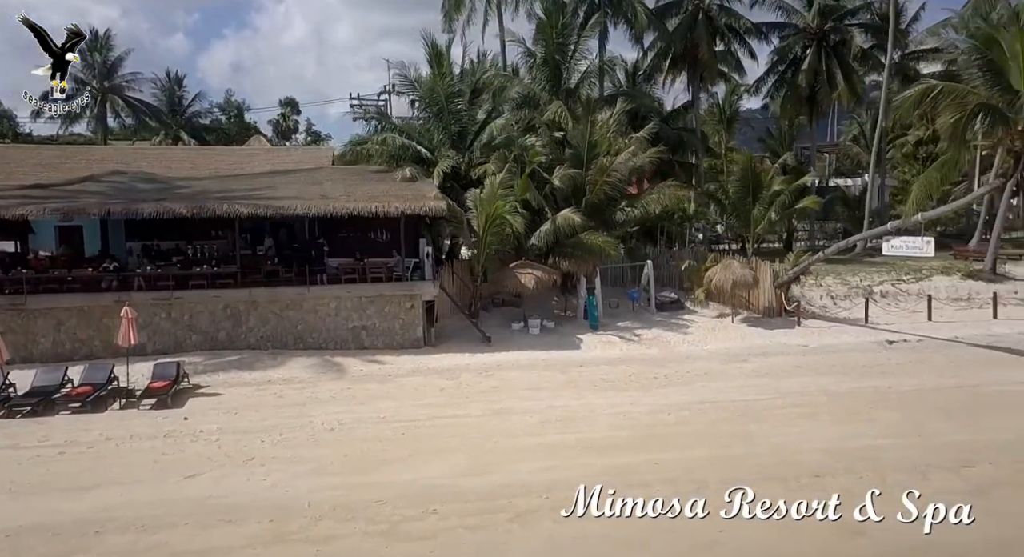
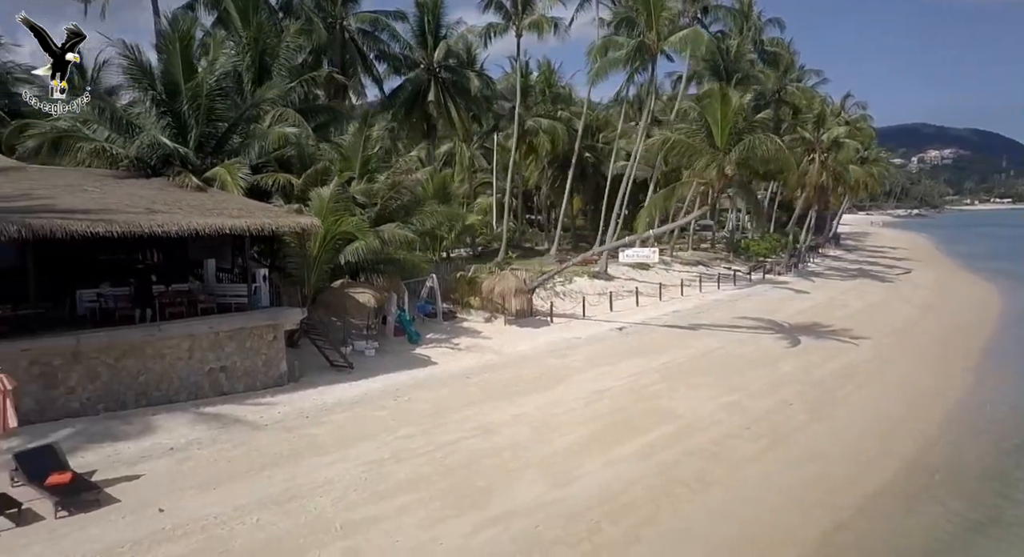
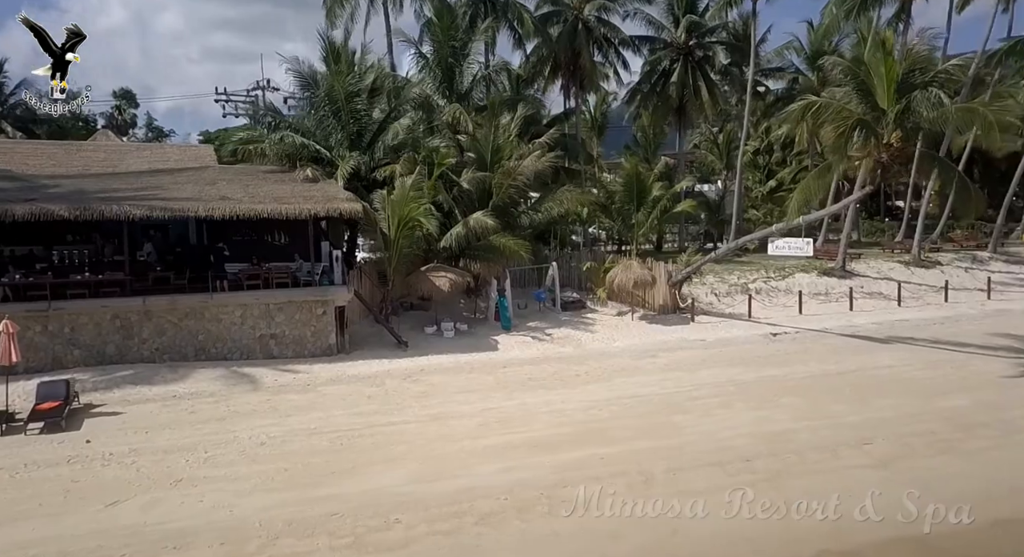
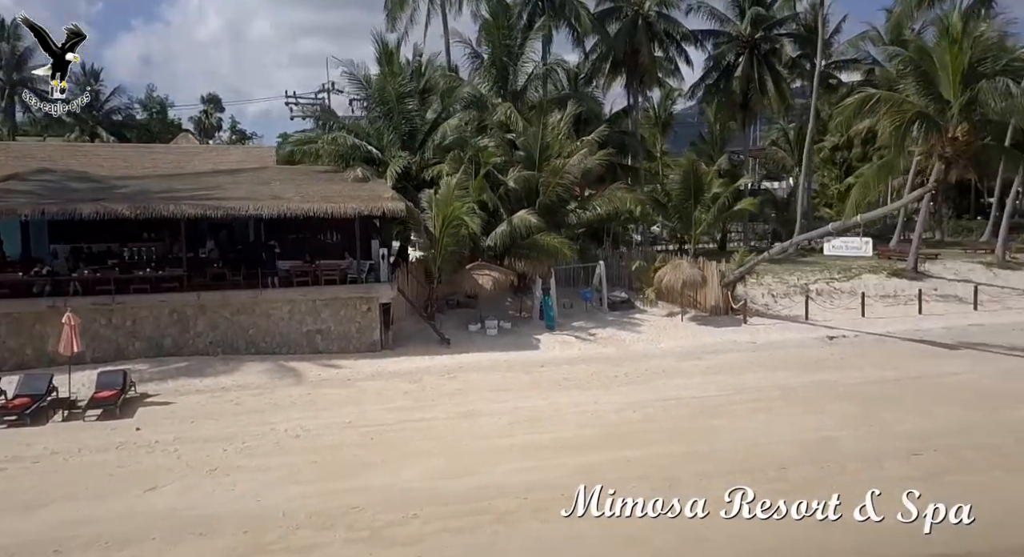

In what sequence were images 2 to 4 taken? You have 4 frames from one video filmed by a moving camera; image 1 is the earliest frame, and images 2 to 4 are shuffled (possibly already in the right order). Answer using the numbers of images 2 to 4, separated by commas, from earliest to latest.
4, 3, 2
